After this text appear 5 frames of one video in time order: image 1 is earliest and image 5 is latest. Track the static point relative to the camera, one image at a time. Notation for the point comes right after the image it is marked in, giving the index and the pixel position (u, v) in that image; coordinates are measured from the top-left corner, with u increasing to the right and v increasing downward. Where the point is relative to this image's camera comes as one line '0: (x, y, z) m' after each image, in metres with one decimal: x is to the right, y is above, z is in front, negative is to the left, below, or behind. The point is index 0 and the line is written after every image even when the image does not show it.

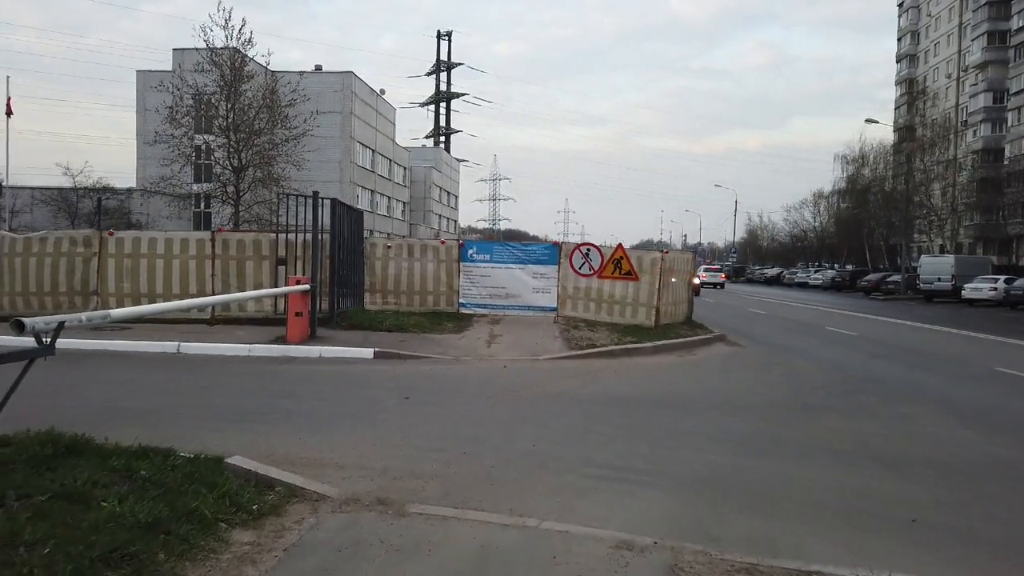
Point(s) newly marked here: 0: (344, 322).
0: (-3.3, -0.7, +14.7) m
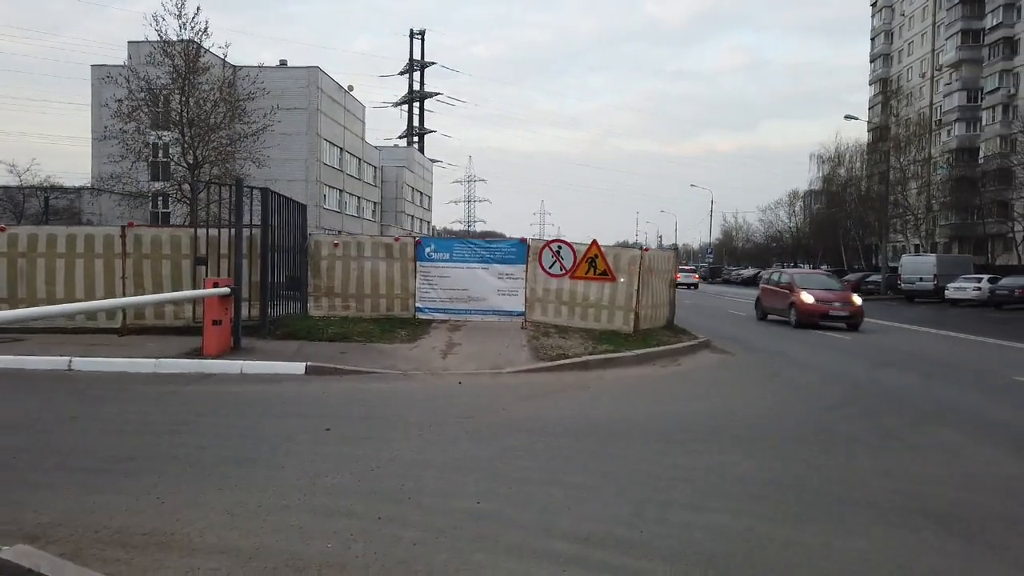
0: (-4.0, -0.7, +12.7) m
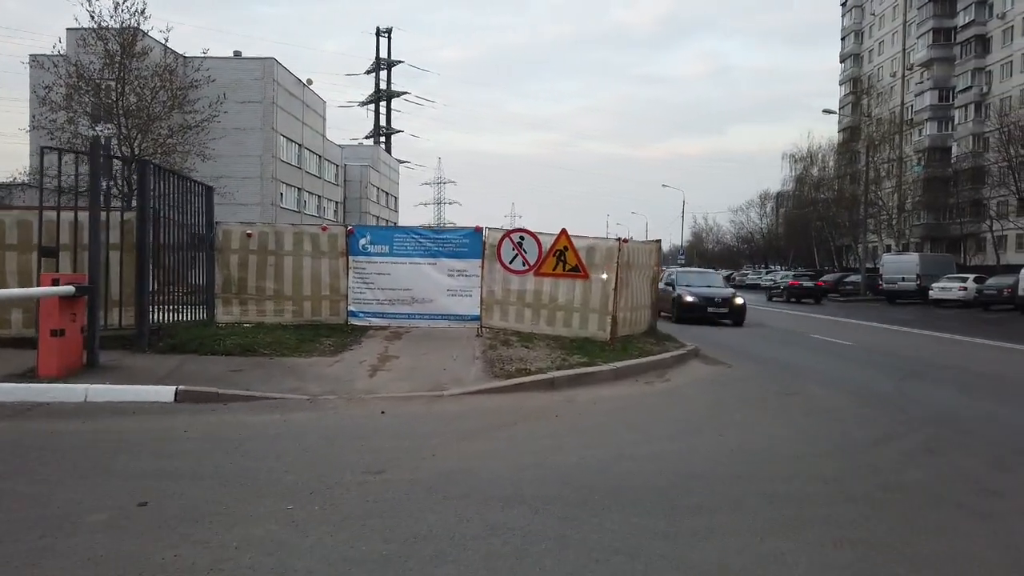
0: (-4.7, -0.7, +10.0) m
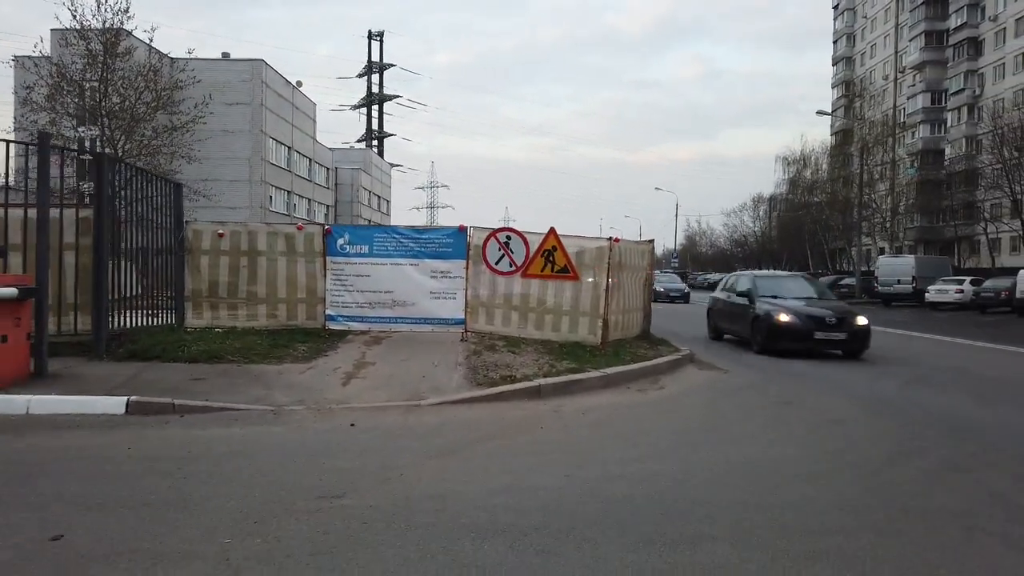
0: (-4.9, -0.7, +9.4) m
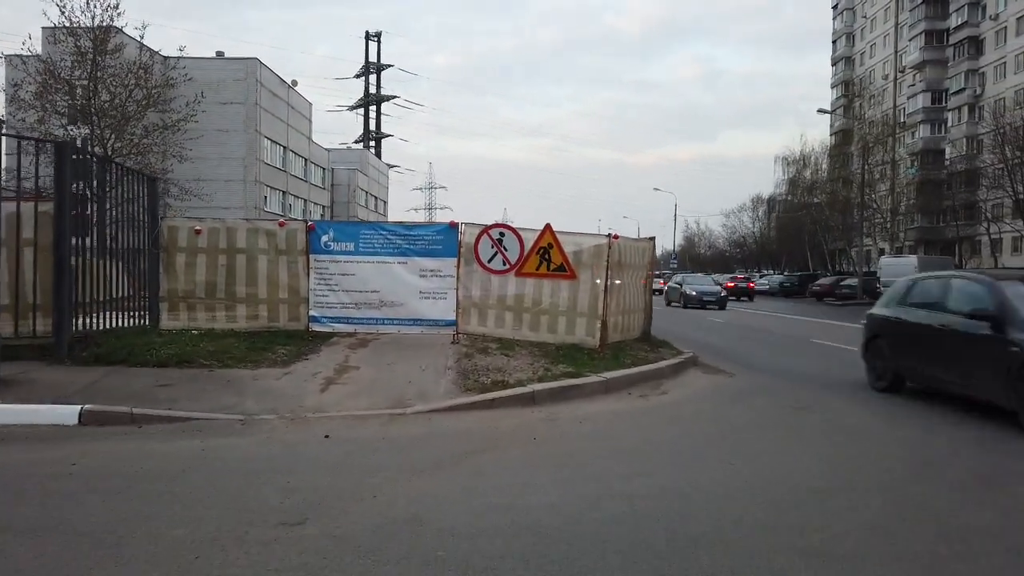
0: (-4.9, -0.7, +8.7) m
